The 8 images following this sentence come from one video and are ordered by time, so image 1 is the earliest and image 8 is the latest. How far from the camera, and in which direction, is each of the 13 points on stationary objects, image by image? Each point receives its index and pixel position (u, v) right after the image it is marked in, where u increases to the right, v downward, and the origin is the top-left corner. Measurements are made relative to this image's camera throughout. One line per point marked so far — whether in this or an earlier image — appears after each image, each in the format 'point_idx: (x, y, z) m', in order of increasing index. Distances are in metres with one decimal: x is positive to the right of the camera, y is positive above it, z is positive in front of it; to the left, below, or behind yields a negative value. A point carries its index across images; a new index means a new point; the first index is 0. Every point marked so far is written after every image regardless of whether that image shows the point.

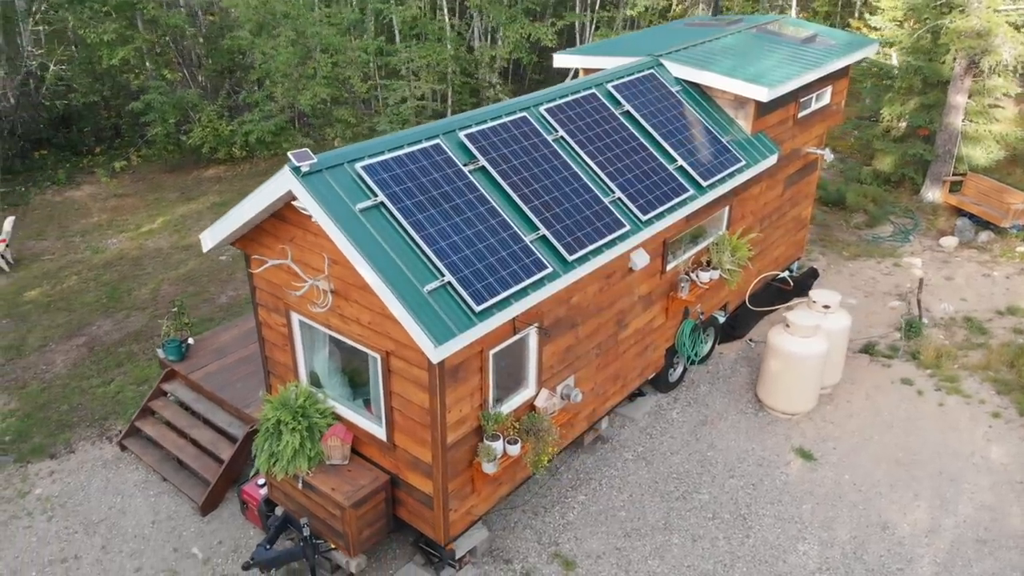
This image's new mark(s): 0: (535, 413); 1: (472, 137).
0: (+0.2, -1.0, +6.4) m
1: (-0.3, +1.2, +6.2) m
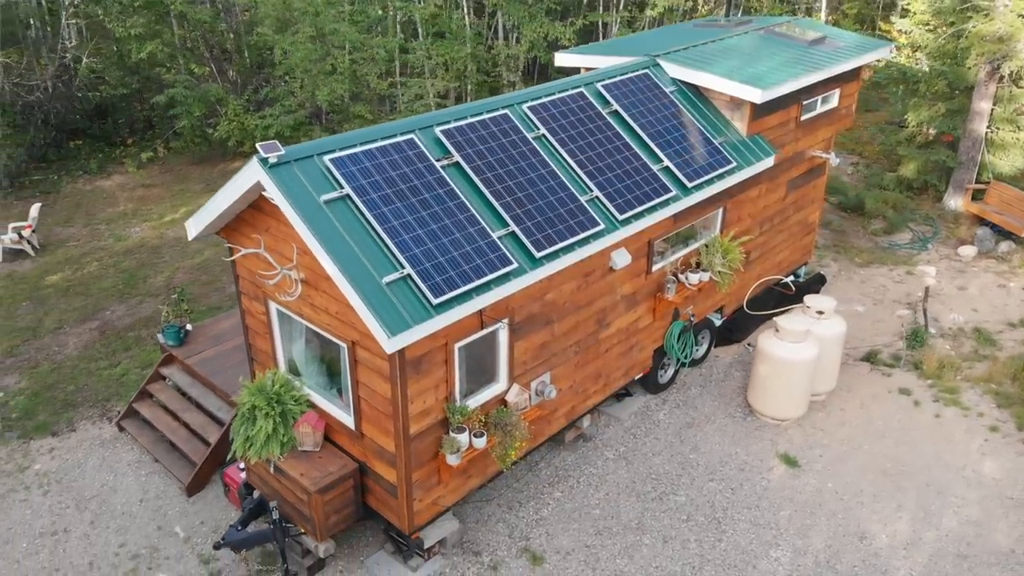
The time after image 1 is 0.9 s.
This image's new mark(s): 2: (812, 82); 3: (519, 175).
0: (0.0, -1.0, +6.4) m
1: (-0.5, +1.3, +6.2) m
2: (+3.5, +2.4, +9.0) m
3: (0.0, +0.9, +6.3) m
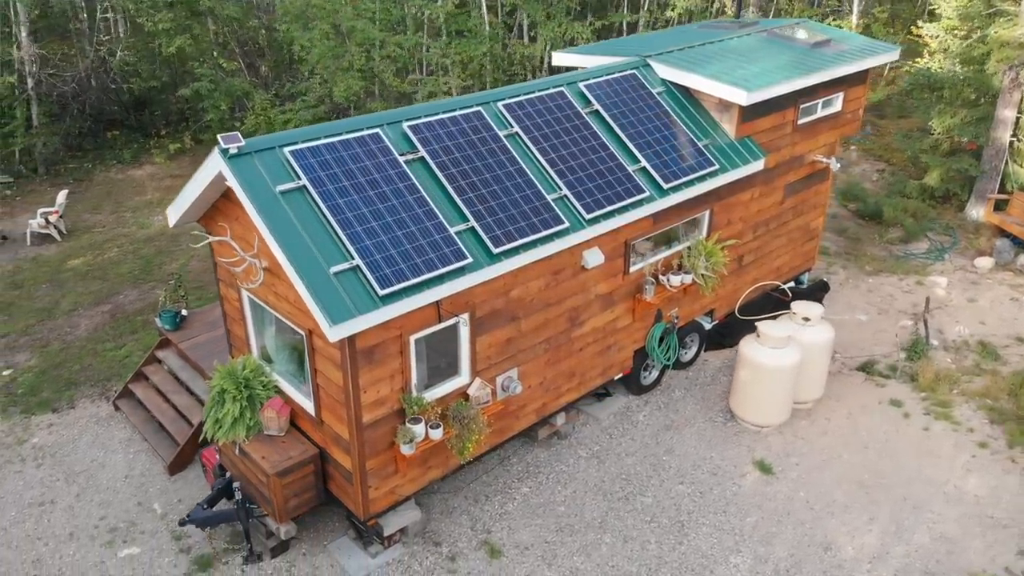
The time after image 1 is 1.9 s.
0: (-0.4, -1.0, +6.5) m
1: (-0.8, +1.3, +6.3) m
2: (+3.5, +2.4, +8.8) m
3: (-0.2, +1.0, +6.4) m
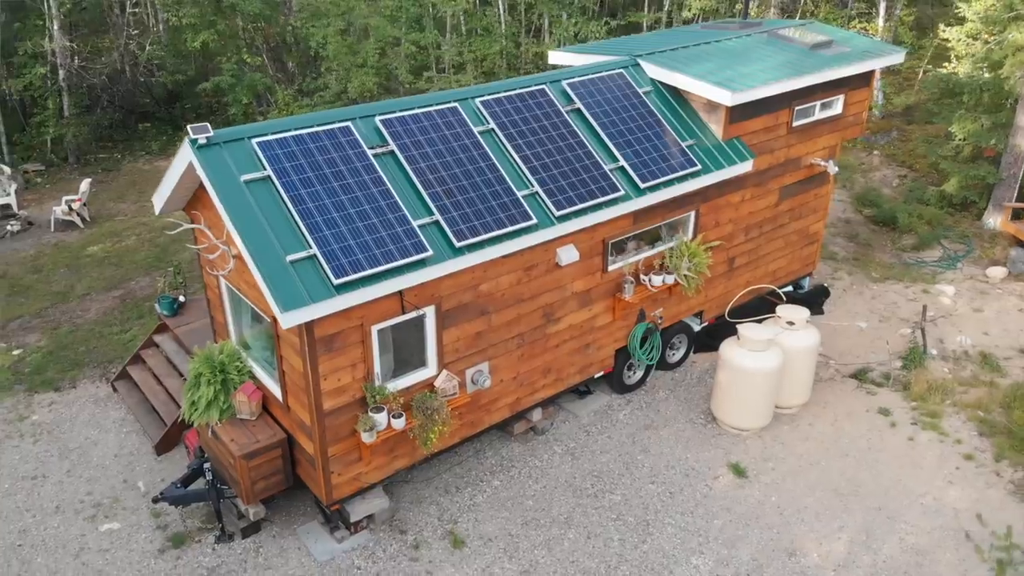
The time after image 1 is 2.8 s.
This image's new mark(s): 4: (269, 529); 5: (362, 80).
0: (-0.7, -0.9, +6.6) m
1: (-1.1, +1.4, +6.5) m
2: (+3.4, +2.3, +8.7) m
3: (-0.5, +1.0, +6.5) m
4: (-2.2, -2.2, +7.0) m
5: (-2.8, +3.9, +14.3) m
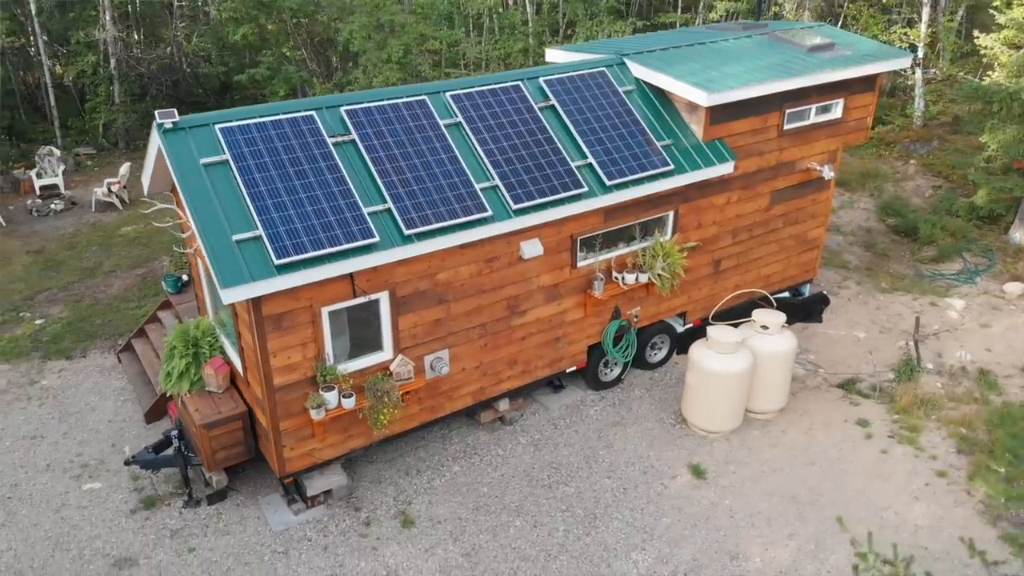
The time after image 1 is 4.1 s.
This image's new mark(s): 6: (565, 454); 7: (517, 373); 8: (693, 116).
0: (-1.1, -0.8, +6.8) m
1: (-1.4, +1.5, +6.7) m
2: (+3.2, +2.3, +8.6) m
3: (-0.8, +1.2, +6.7) m
4: (-2.7, -2.0, +7.4) m
5: (-2.4, +4.1, +14.7) m
6: (+0.6, -1.7, +7.8) m
7: (+0.1, -0.9, +7.9) m
8: (+1.9, +1.8, +8.1) m
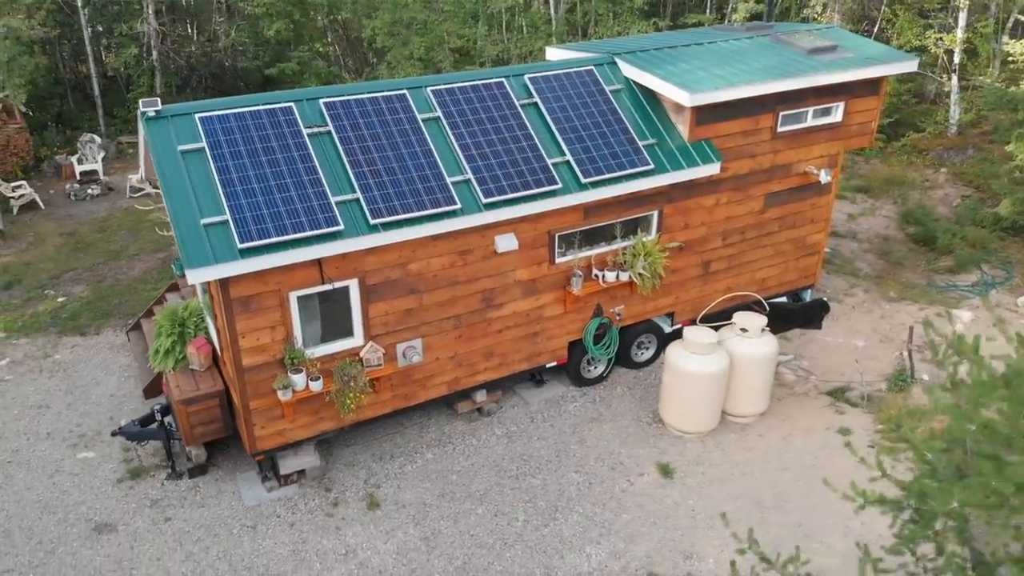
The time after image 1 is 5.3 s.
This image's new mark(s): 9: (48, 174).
0: (-1.4, -0.7, +7.0) m
1: (-1.6, +1.7, +6.9) m
2: (+3.1, +2.2, +8.5) m
3: (-1.1, +1.3, +6.9) m
4: (-3.0, -1.9, +7.7) m
5: (-2.0, +4.3, +15.0) m
6: (+0.3, -1.7, +7.9) m
7: (-0.2, -0.8, +8.1) m
8: (+1.8, +1.8, +8.1) m
9: (-10.0, +2.5, +16.4) m
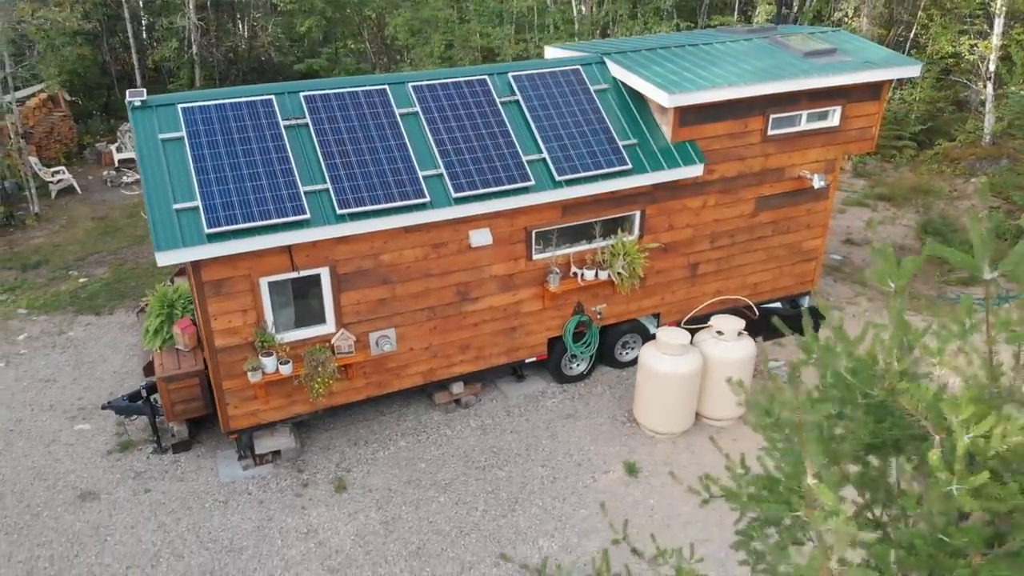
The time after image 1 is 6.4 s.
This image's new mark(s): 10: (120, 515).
0: (-1.8, -0.6, +7.3) m
1: (-1.9, +1.8, +7.2) m
2: (+3.0, +2.1, +8.4) m
3: (-1.4, +1.3, +7.1) m
4: (-3.3, -1.7, +8.0) m
5: (-1.6, +4.4, +15.2) m
6: (0.0, -1.6, +8.1) m
7: (-0.5, -0.8, +8.2) m
8: (+1.6, +1.8, +8.1) m
9: (-9.6, +2.9, +17.2) m
10: (-3.7, -2.1, +7.2) m
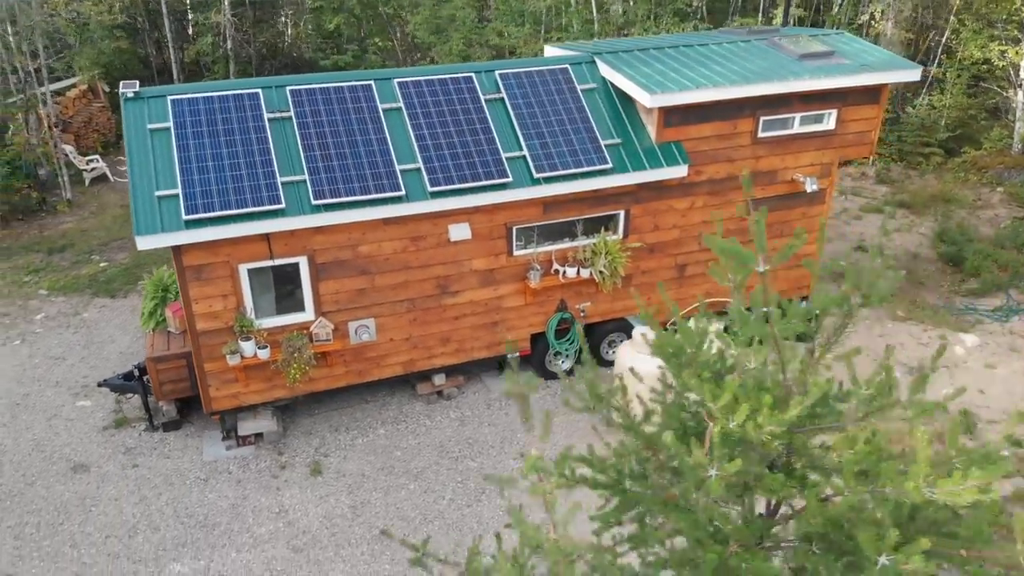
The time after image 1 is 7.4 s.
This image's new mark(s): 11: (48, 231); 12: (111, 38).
0: (-2.0, -0.5, +7.5) m
1: (-2.1, +1.9, +7.4) m
2: (+2.9, +2.1, +8.4) m
3: (-1.6, +1.4, +7.3) m
4: (-3.6, -1.5, +8.3) m
5: (-1.3, +4.5, +15.4) m
6: (-0.3, -1.6, +8.2) m
7: (-0.7, -0.7, +8.4) m
8: (+1.5, +1.8, +8.2) m
9: (-9.1, +3.2, +17.9) m
10: (-4.0, -2.0, +7.5) m
11: (-8.4, +1.0, +13.7) m
12: (-9.3, +5.8, +17.6) m
